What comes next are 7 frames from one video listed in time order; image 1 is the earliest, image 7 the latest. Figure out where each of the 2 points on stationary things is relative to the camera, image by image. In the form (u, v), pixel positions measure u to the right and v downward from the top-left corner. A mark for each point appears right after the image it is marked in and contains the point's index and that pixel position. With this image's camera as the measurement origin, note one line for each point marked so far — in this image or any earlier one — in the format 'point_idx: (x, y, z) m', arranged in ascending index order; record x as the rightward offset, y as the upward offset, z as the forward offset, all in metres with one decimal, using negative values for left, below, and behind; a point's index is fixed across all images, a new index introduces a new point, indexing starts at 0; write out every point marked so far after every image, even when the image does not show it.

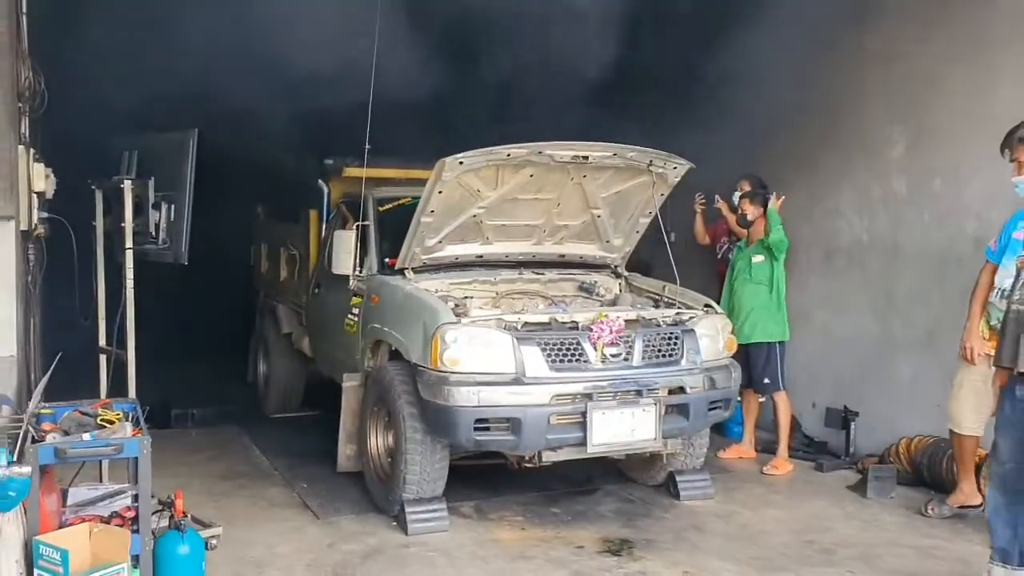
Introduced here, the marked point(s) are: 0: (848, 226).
0: (+2.1, +0.4, +5.7) m
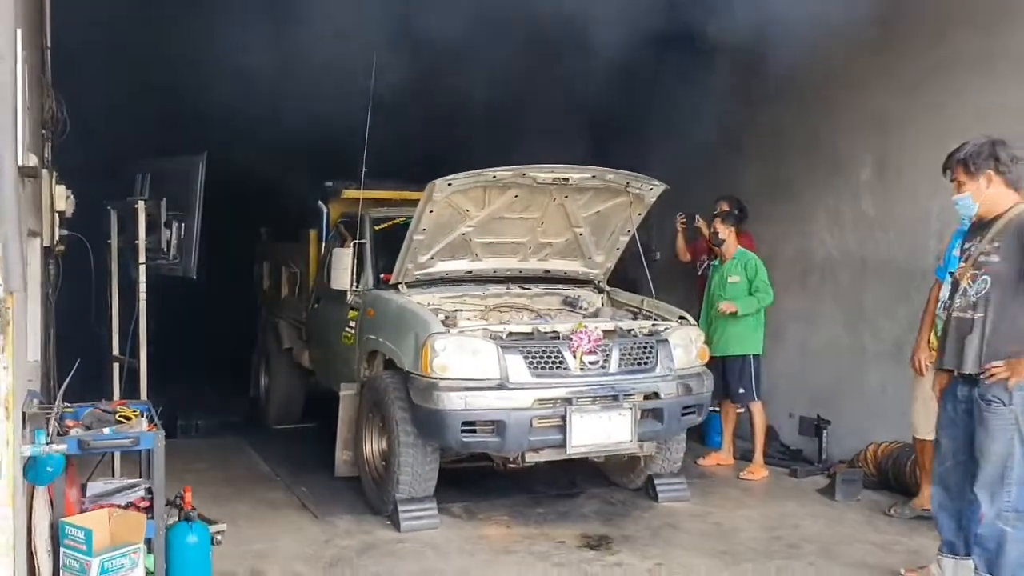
0: (+2.0, +0.3, +6.0) m
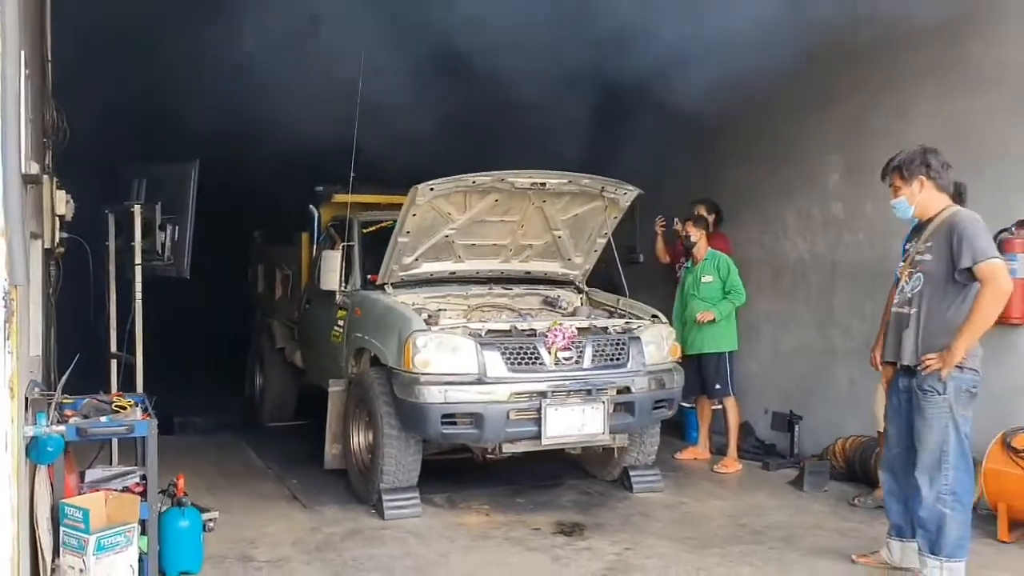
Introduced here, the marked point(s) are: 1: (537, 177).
0: (+1.9, +0.3, +6.2) m
1: (+0.1, +0.6, +4.9) m
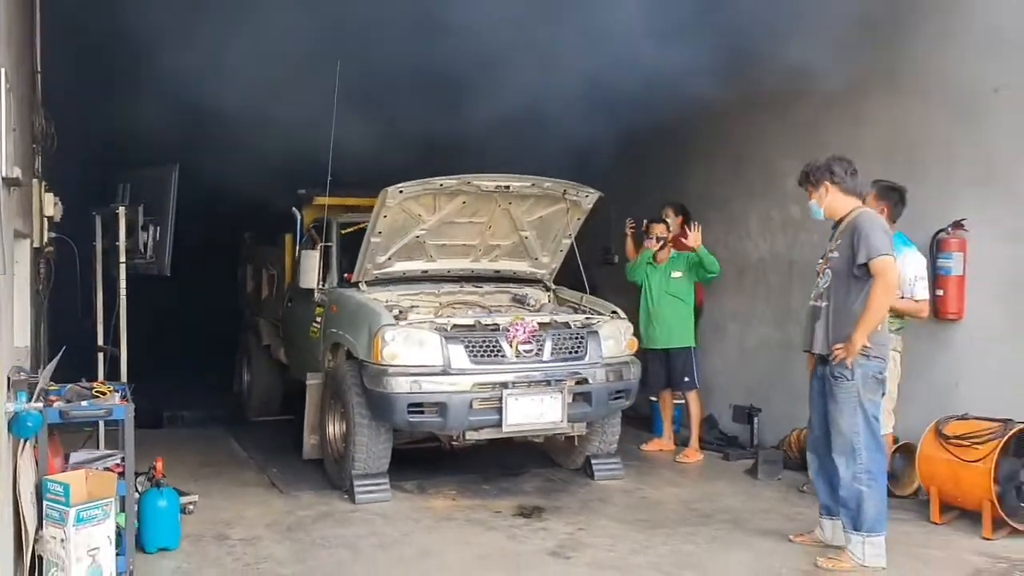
0: (+1.7, +0.3, +6.5) m
1: (-0.1, +0.6, +5.2) m
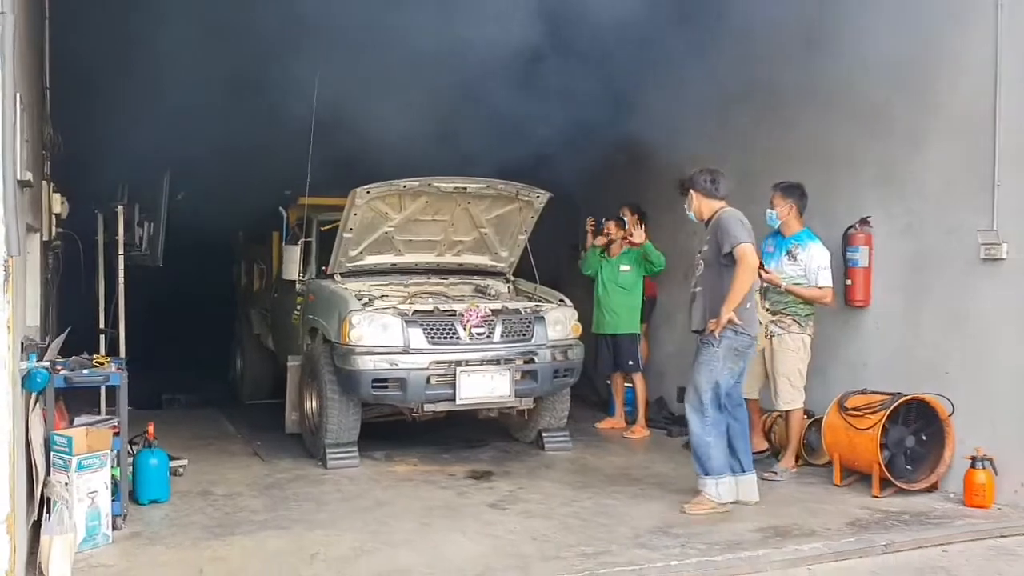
0: (+1.5, +0.4, +7.1) m
1: (-0.3, +0.7, +5.8) m
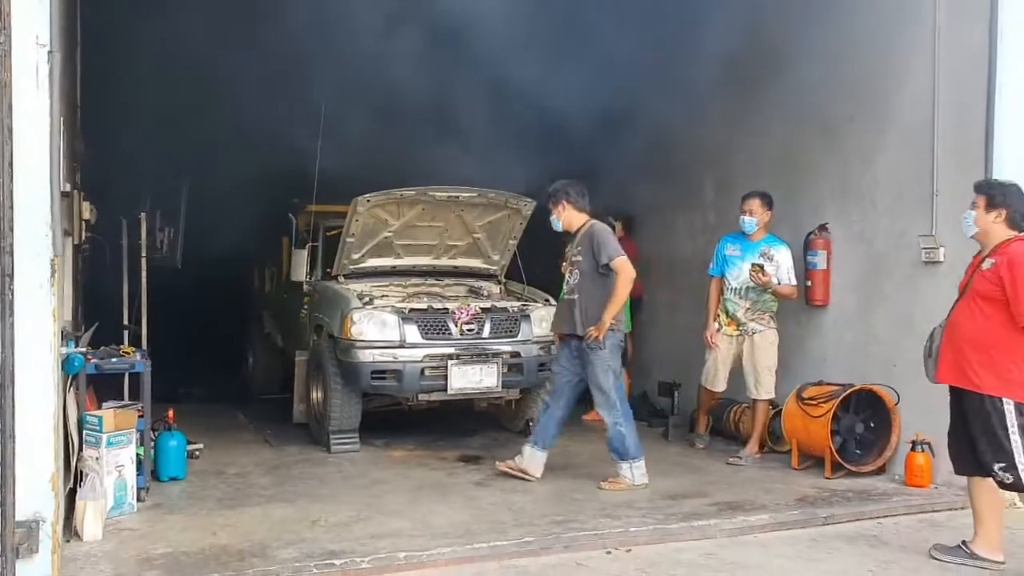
0: (+1.4, +0.3, +7.6) m
1: (-0.4, +0.7, +6.3) m
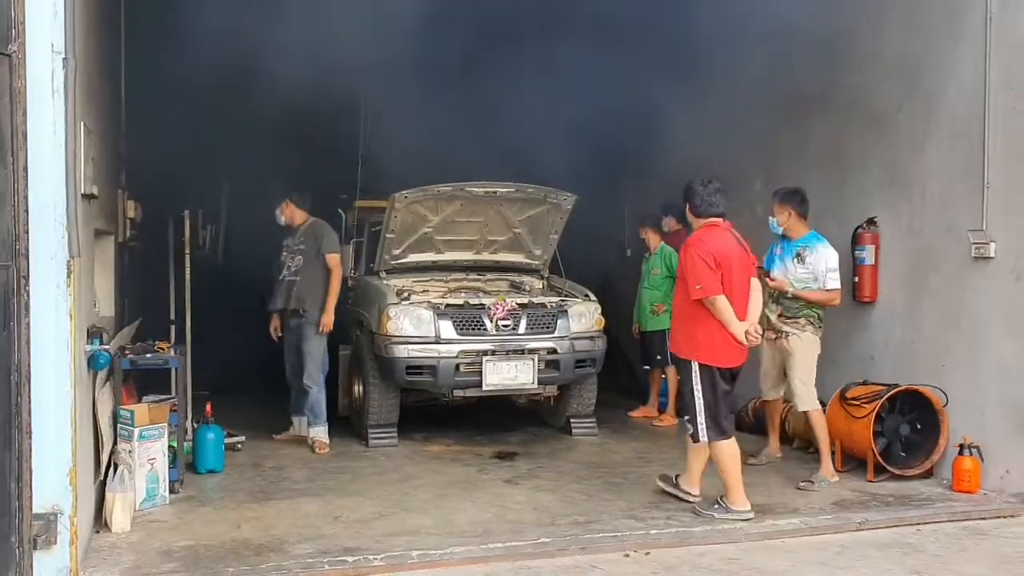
0: (+1.8, +0.4, +7.4) m
1: (-0.2, +0.7, +6.3) m
